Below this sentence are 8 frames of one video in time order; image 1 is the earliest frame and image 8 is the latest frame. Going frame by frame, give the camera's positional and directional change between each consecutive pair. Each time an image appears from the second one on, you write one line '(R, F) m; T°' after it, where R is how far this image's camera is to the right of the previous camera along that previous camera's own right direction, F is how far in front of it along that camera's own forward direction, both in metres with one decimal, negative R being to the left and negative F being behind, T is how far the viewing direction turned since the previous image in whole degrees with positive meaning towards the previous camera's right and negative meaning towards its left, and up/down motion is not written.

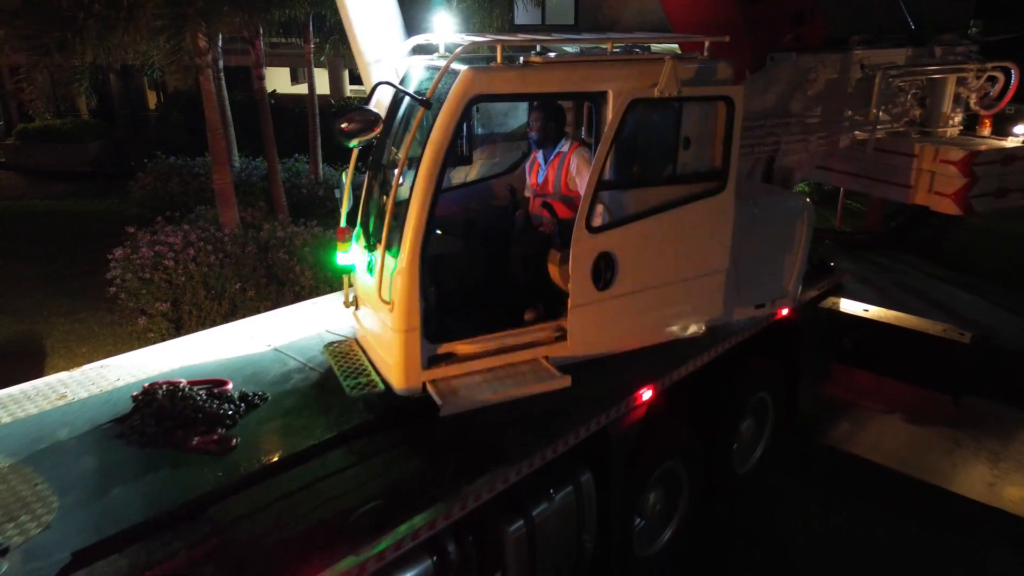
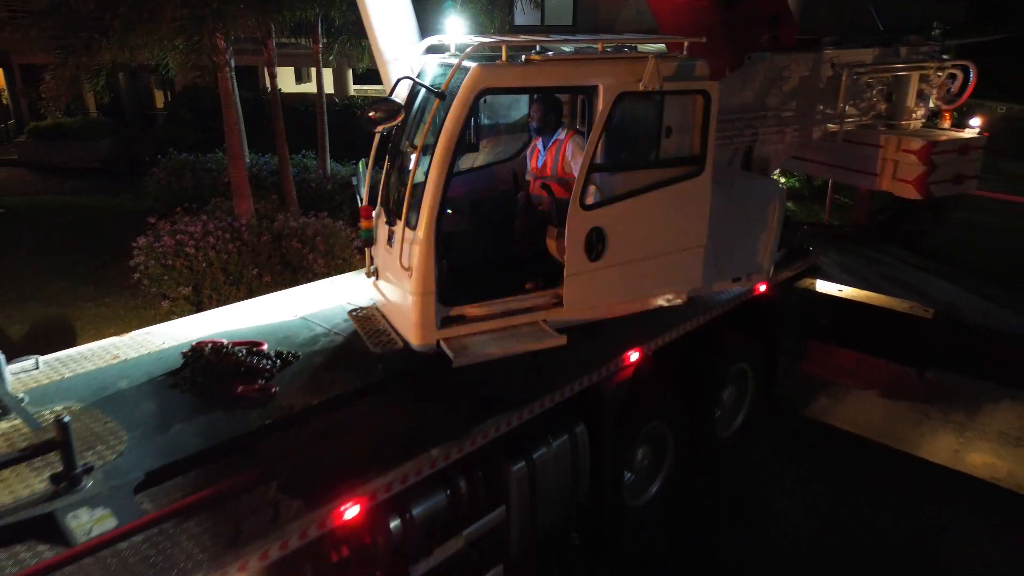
(0.0, -0.4) m; 0°
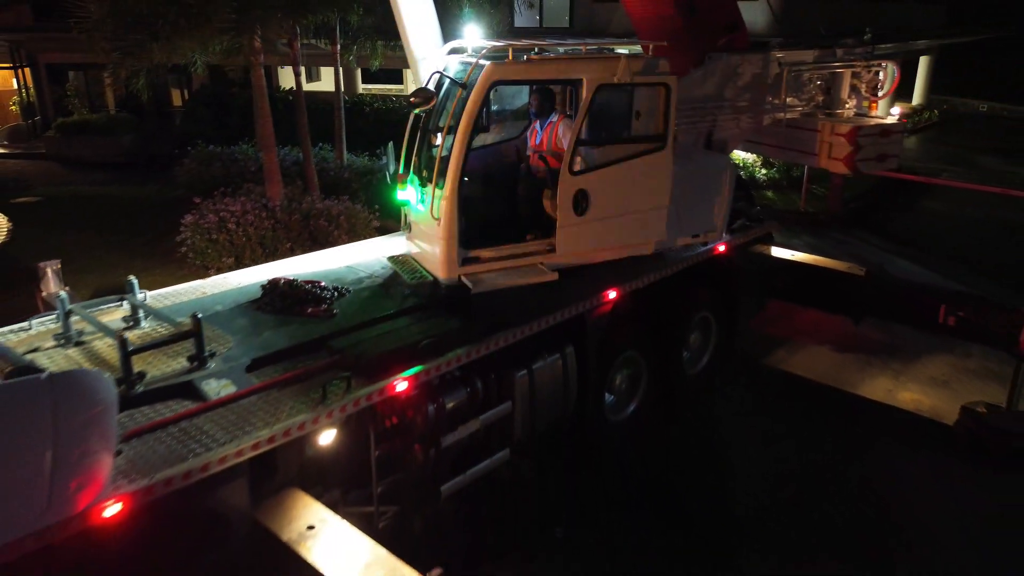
(0.0, -1.0) m; 0°
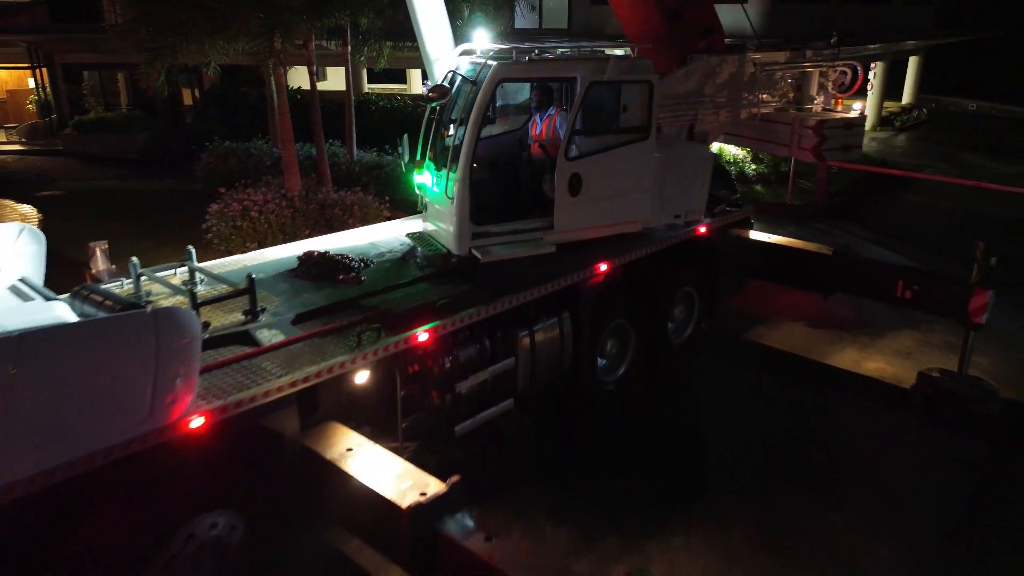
(0.0, -0.7) m; 0°
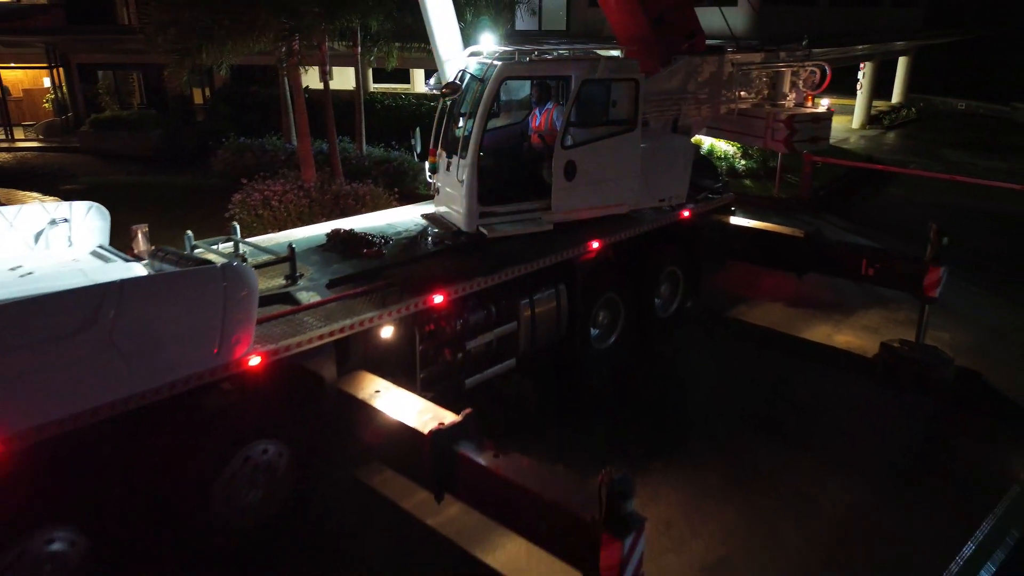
(0.0, -0.7) m; 0°
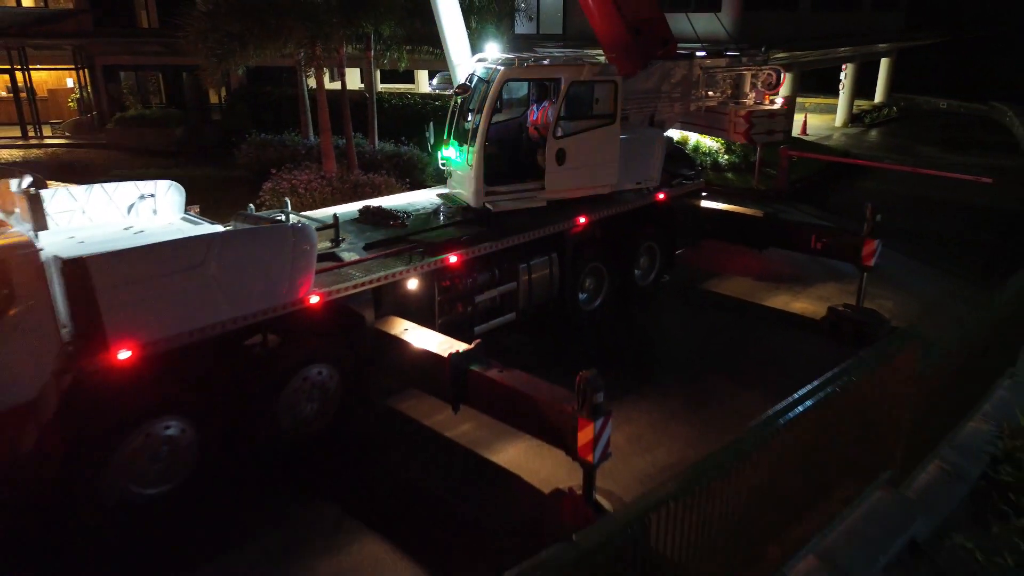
(0.0, -1.2) m; 0°
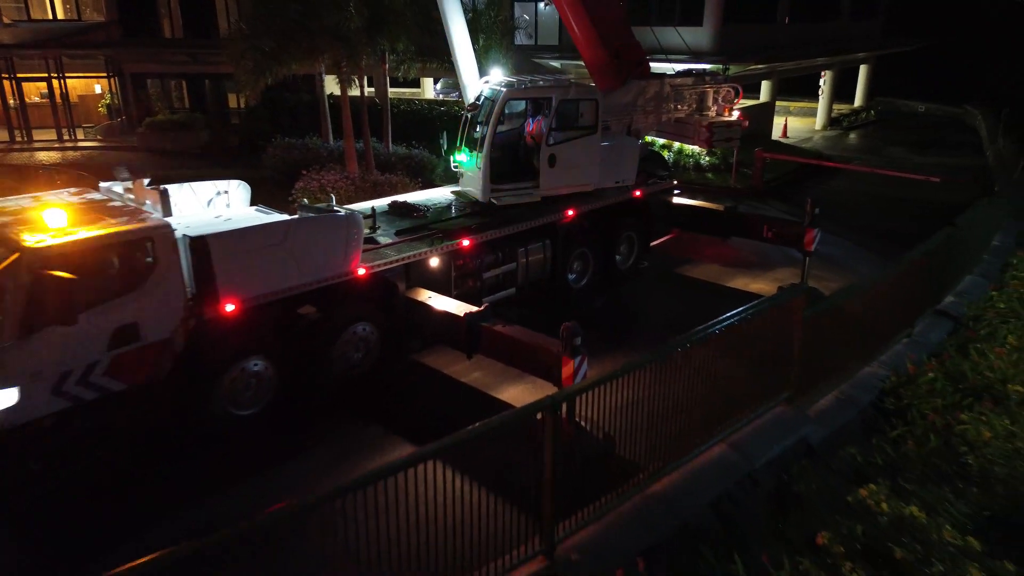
(0.0, -1.6) m; 0°
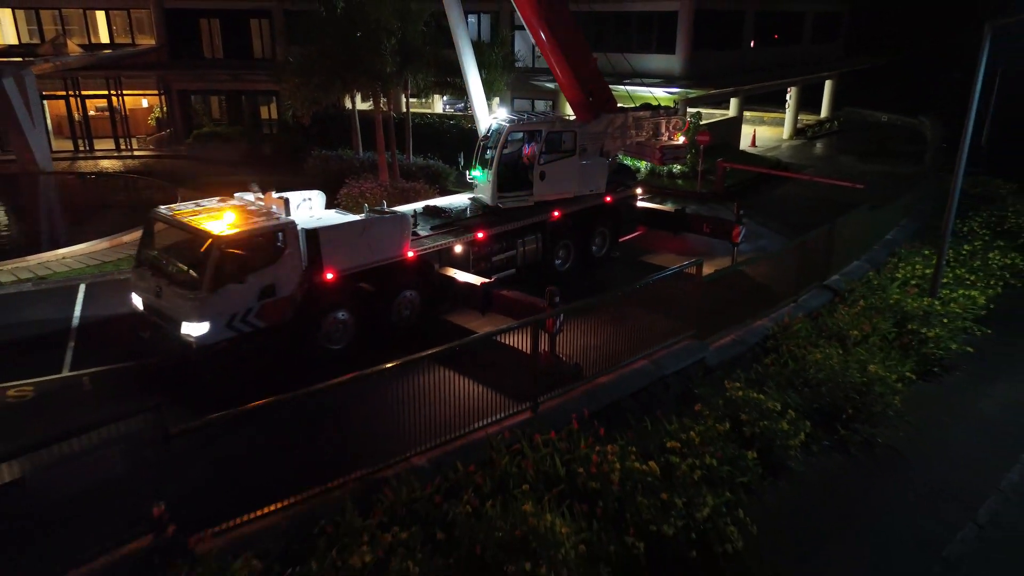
(0.0, -3.2) m; 0°
